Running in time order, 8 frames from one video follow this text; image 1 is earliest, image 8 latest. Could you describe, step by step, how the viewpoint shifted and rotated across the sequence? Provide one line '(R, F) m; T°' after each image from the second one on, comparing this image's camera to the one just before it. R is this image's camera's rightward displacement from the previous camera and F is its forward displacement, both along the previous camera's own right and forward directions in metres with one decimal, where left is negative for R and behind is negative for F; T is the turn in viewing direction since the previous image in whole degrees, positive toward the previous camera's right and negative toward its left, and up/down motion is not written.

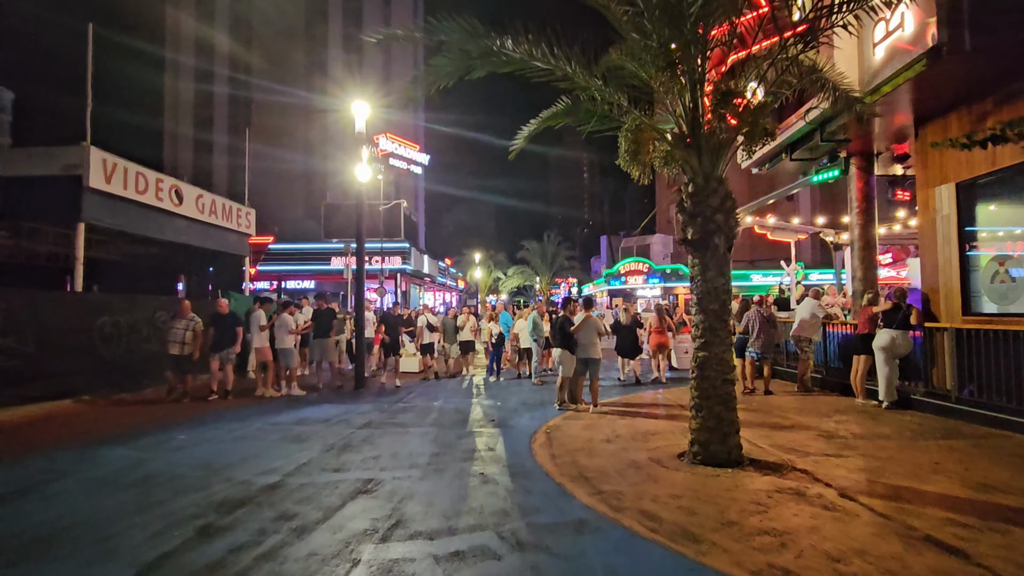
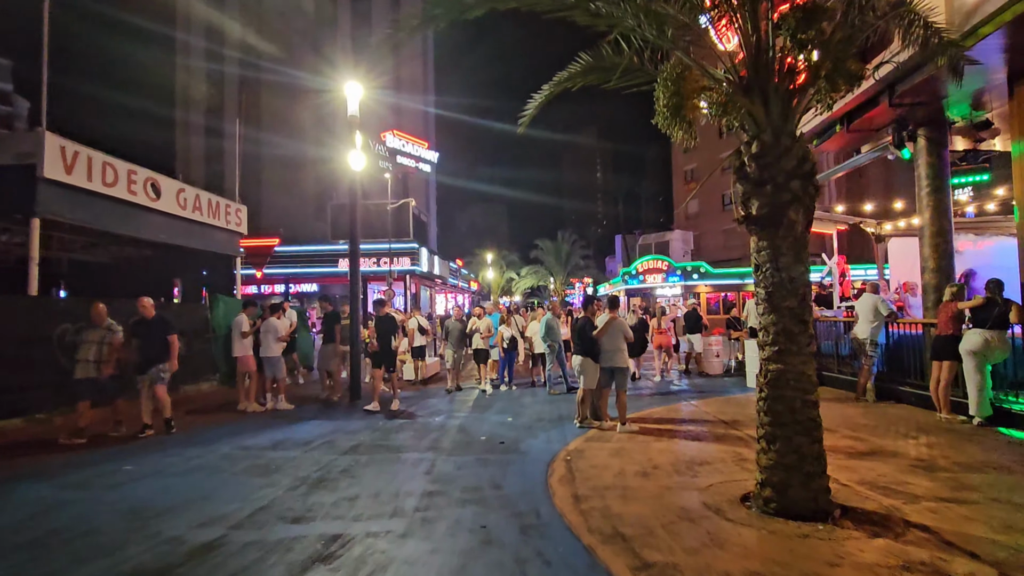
(0.0, +1.4) m; -2°
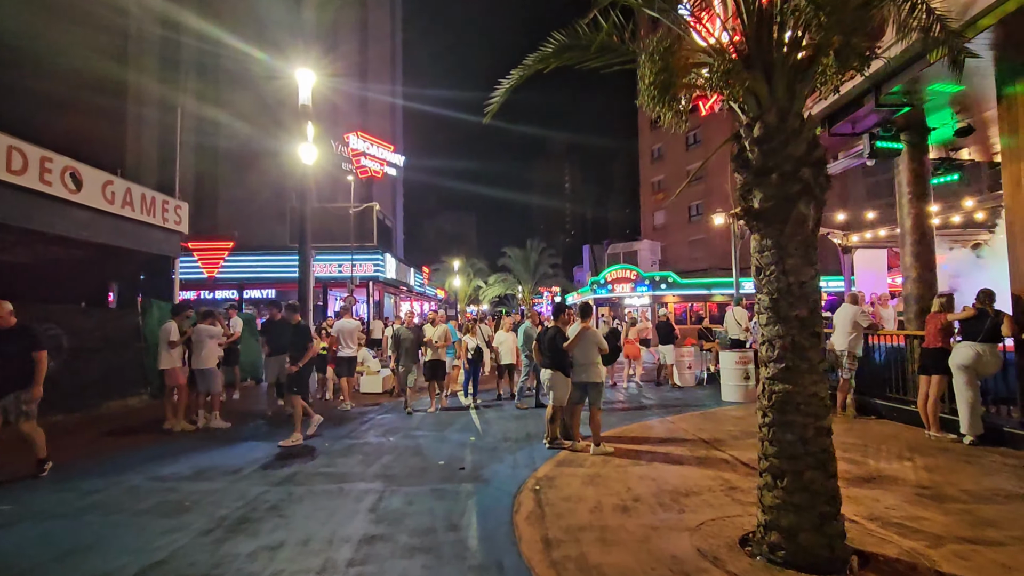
(+0.1, +0.8) m; +4°
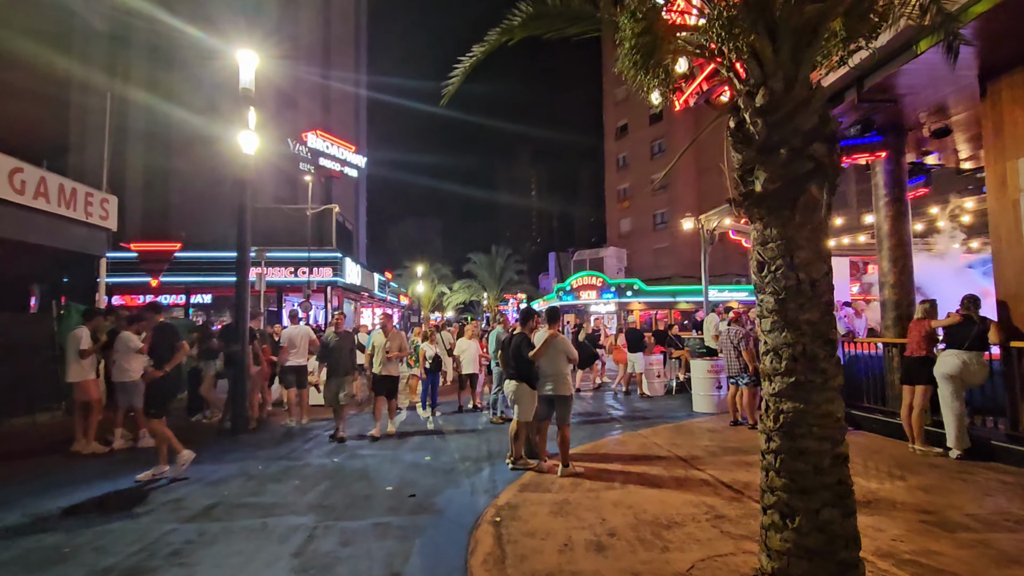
(+0.1, +0.8) m; +4°
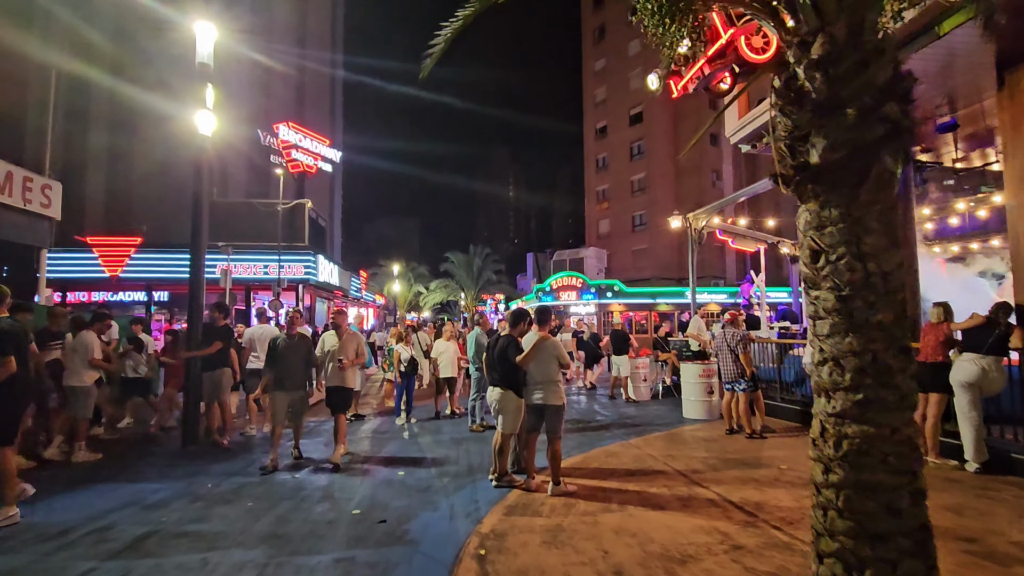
(-0.1, +0.7) m; +3°
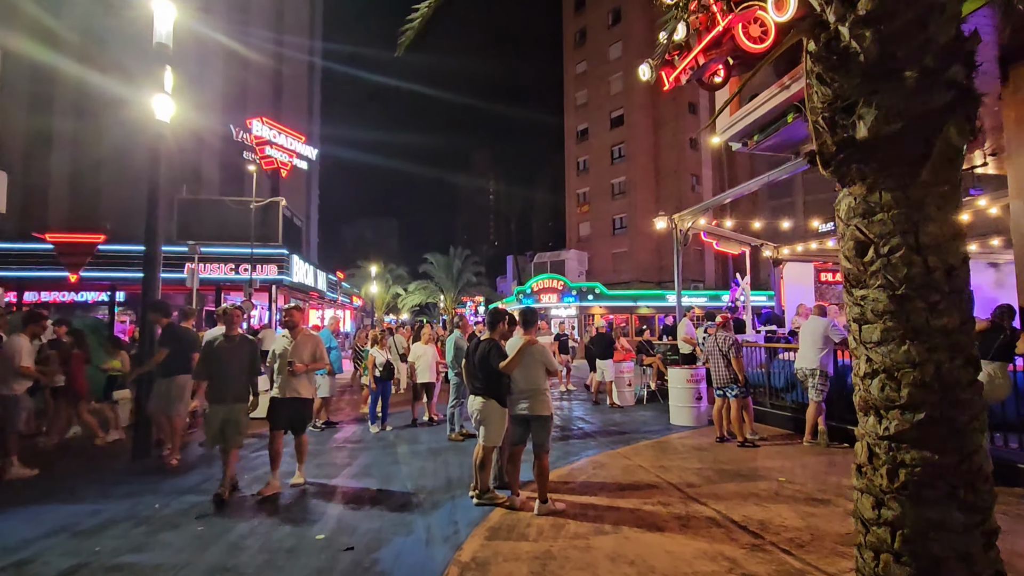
(0.0, +0.5) m; +2°
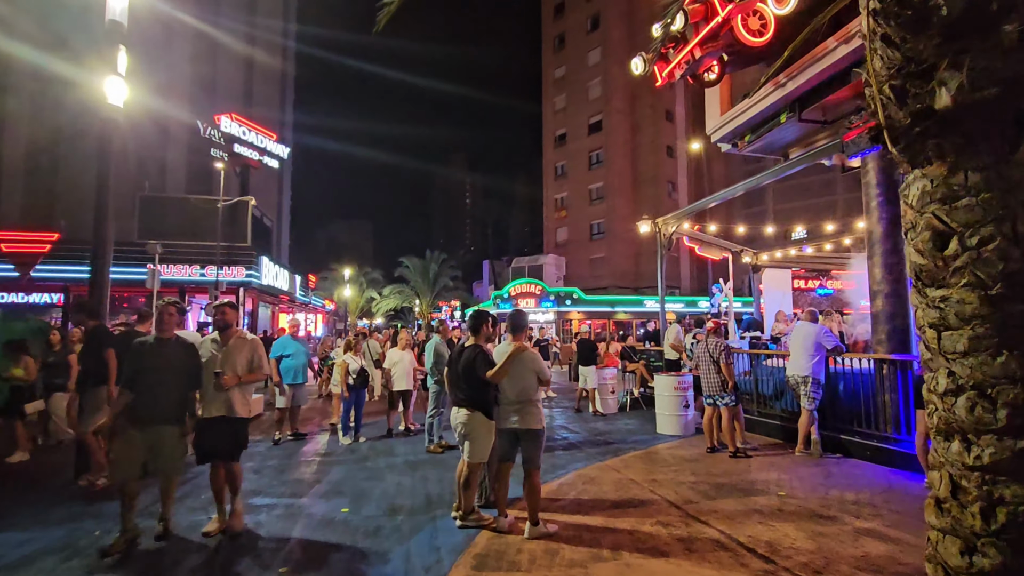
(-0.1, +0.5) m; +3°
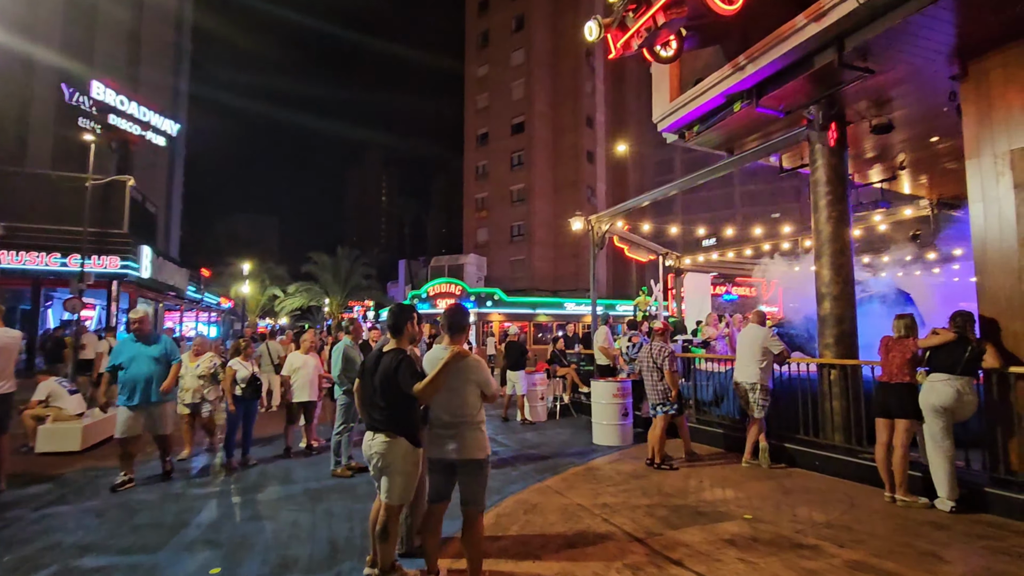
(-0.2, +1.1) m; +9°
